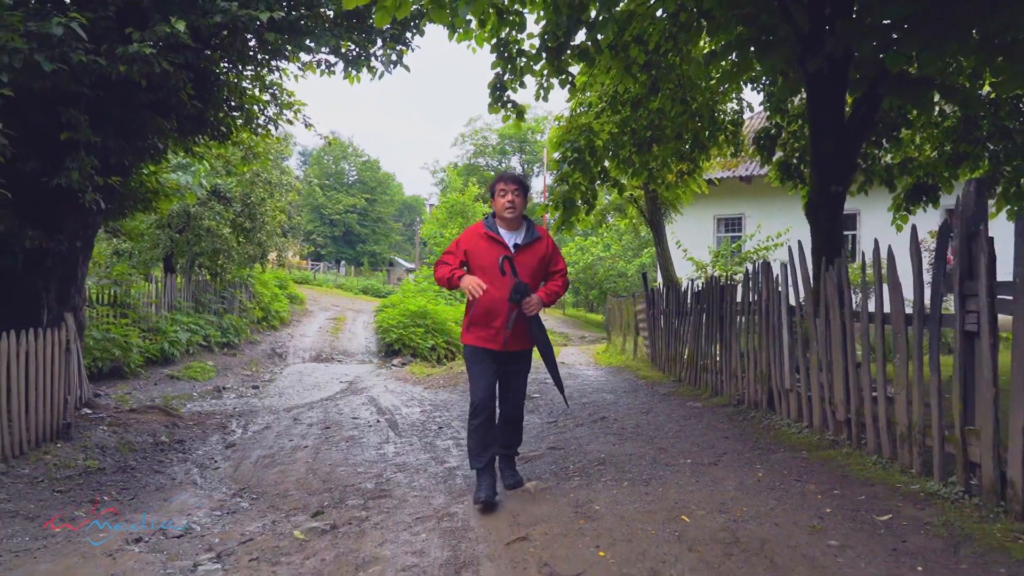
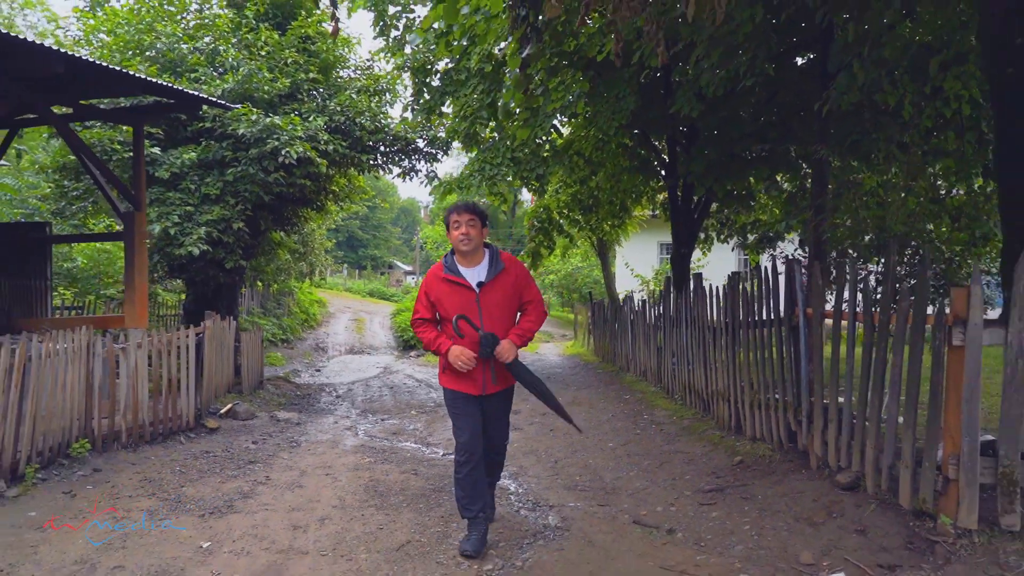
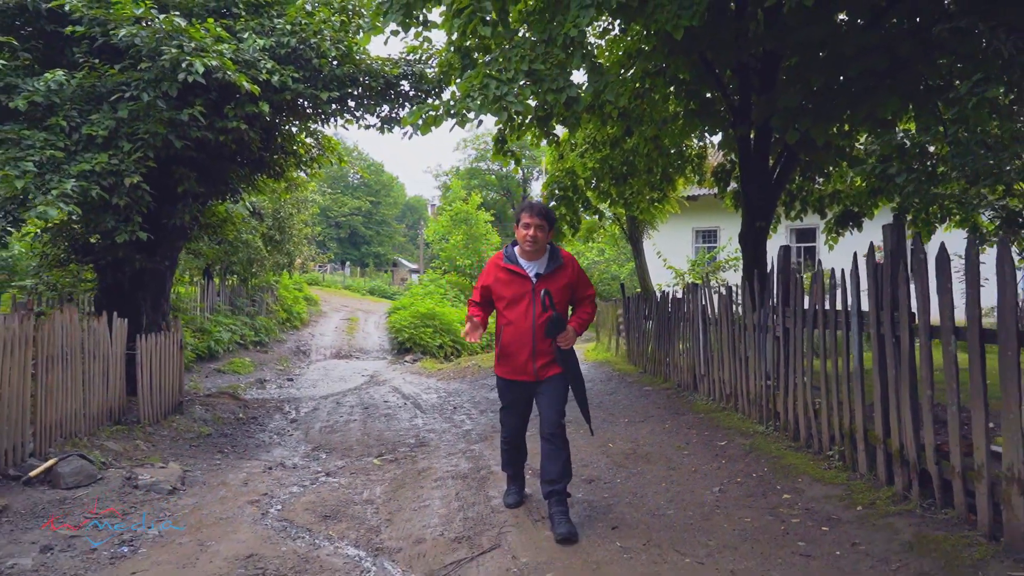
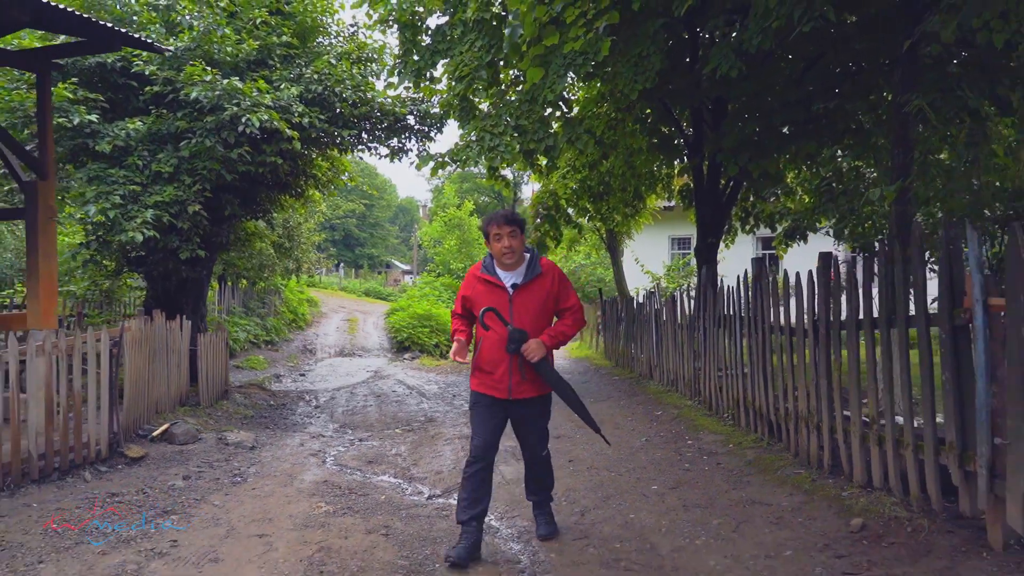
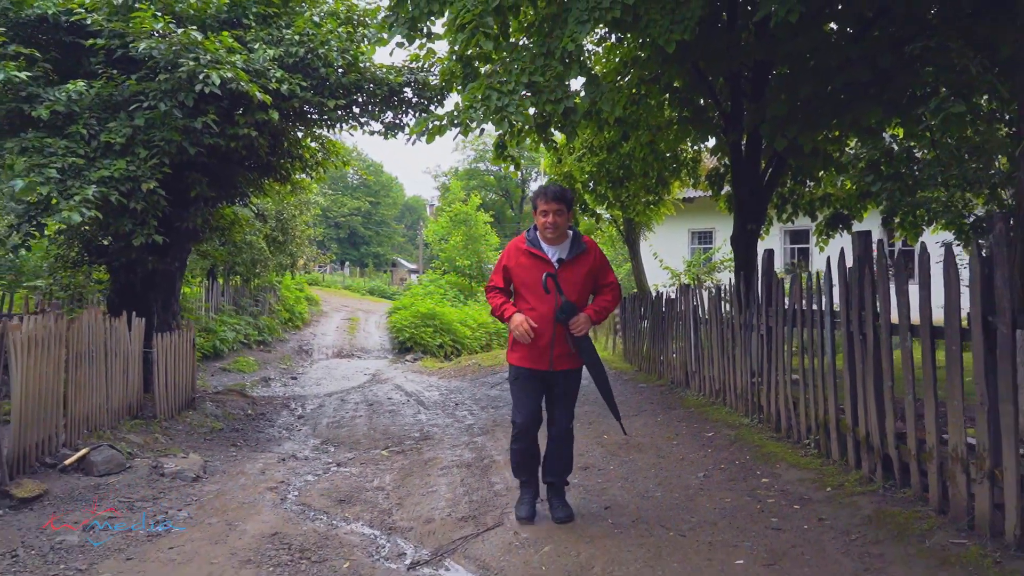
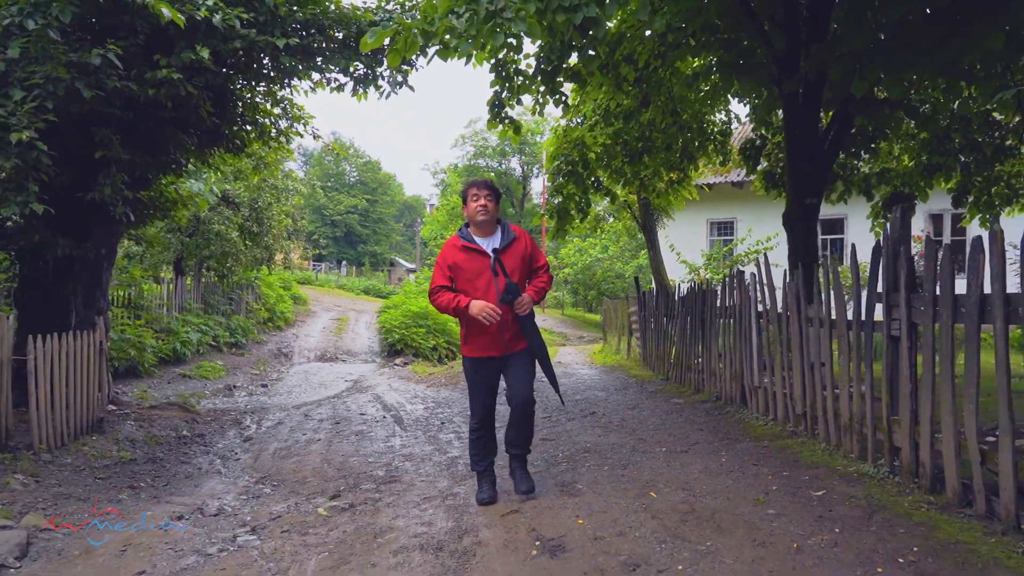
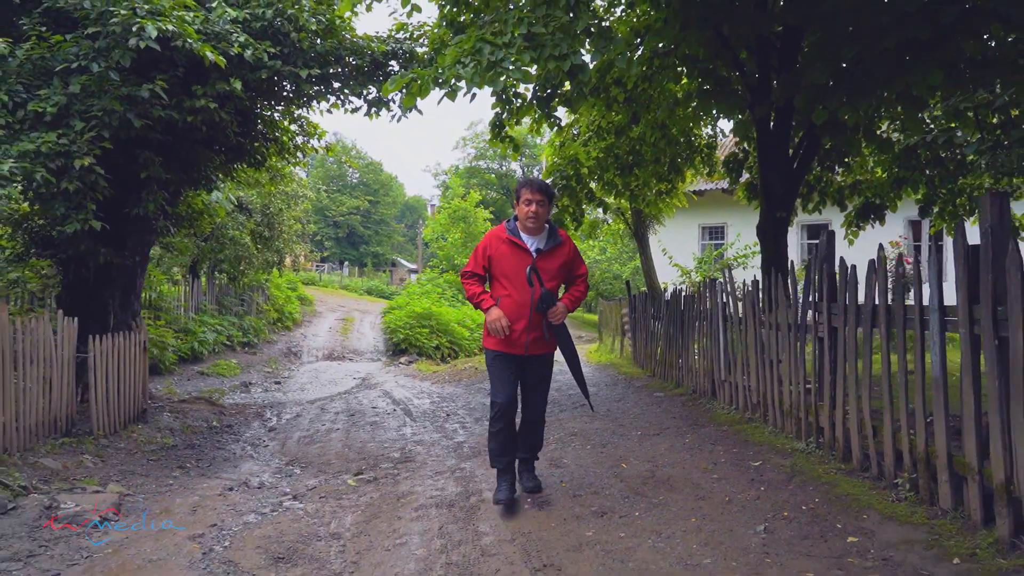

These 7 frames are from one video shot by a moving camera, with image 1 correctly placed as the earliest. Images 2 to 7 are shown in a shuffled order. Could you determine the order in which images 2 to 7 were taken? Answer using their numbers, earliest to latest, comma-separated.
6, 7, 3, 5, 4, 2
